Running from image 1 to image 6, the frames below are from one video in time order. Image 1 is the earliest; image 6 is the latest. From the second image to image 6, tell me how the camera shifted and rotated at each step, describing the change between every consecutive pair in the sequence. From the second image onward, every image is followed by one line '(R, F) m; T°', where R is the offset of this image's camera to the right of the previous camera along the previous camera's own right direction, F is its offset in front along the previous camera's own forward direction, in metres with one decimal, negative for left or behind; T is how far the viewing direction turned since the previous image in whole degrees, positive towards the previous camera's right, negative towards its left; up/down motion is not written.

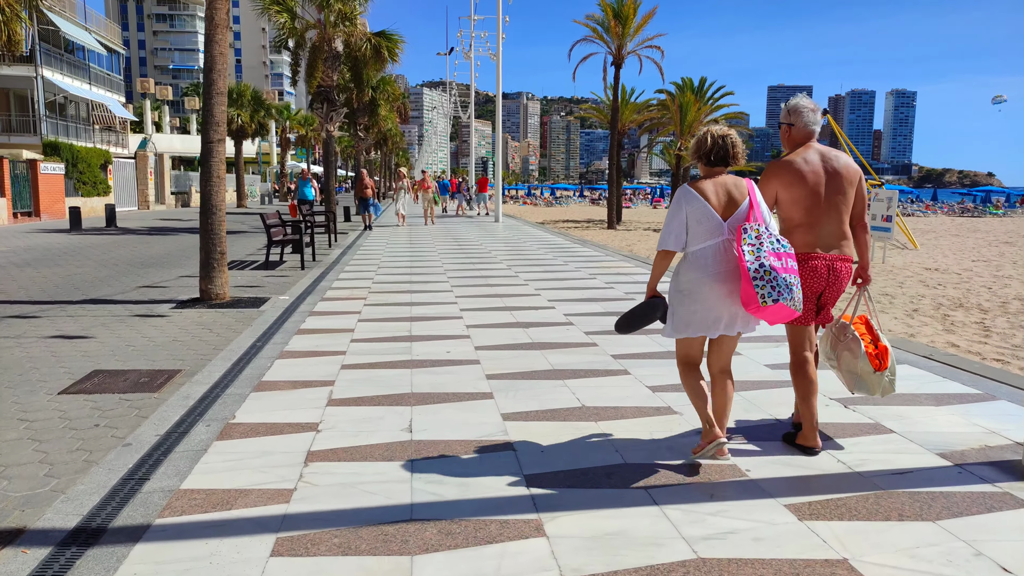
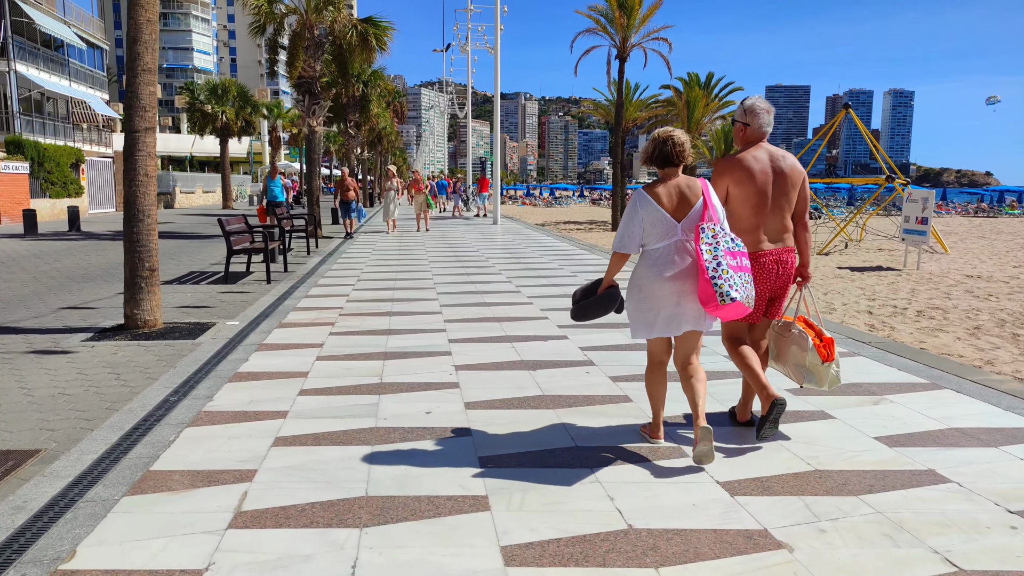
(0.0, +1.7) m; 0°
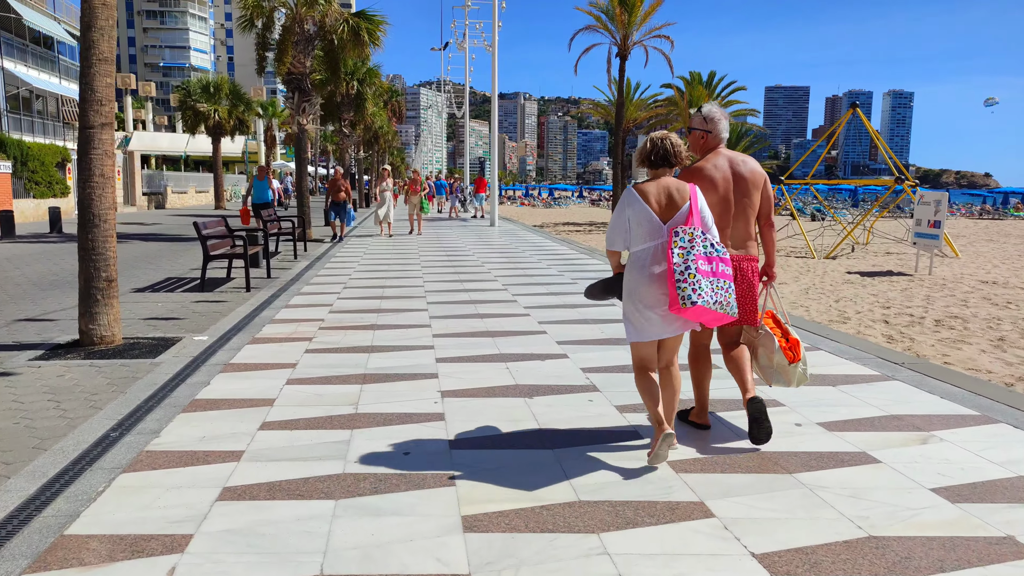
(0.0, +0.6) m; 0°
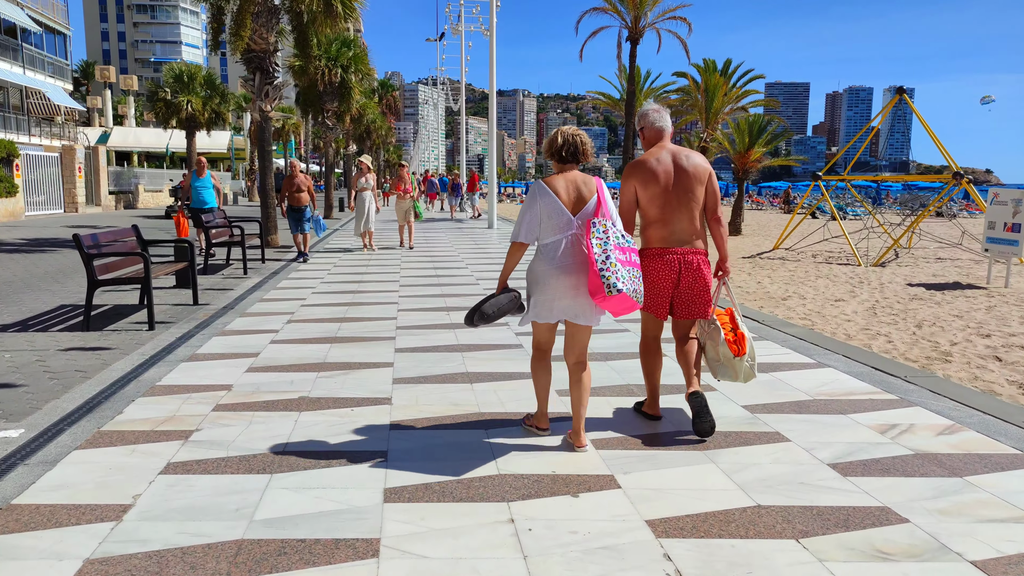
(0.0, +2.6) m; 0°
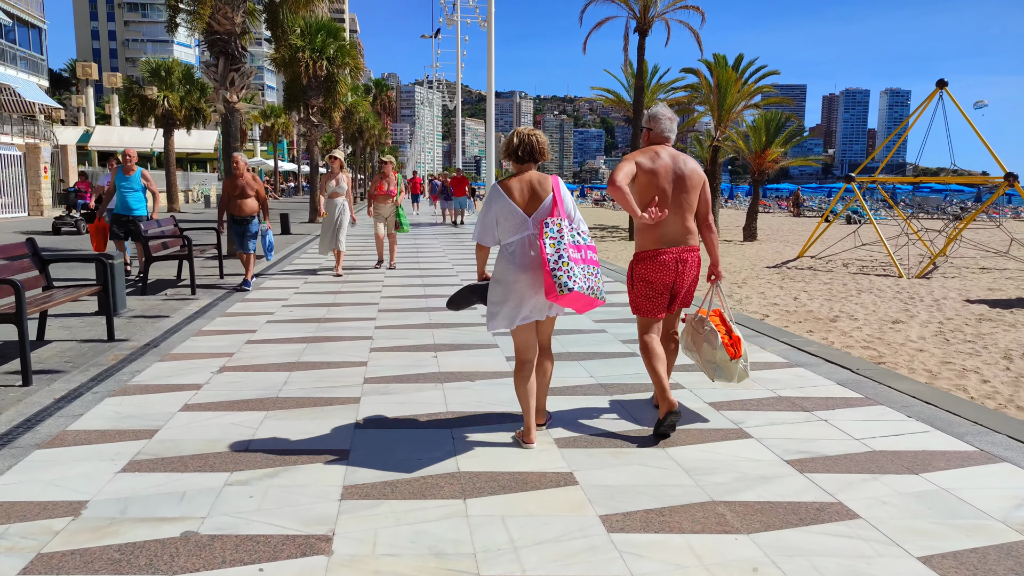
(-0.1, +1.9) m; 0°
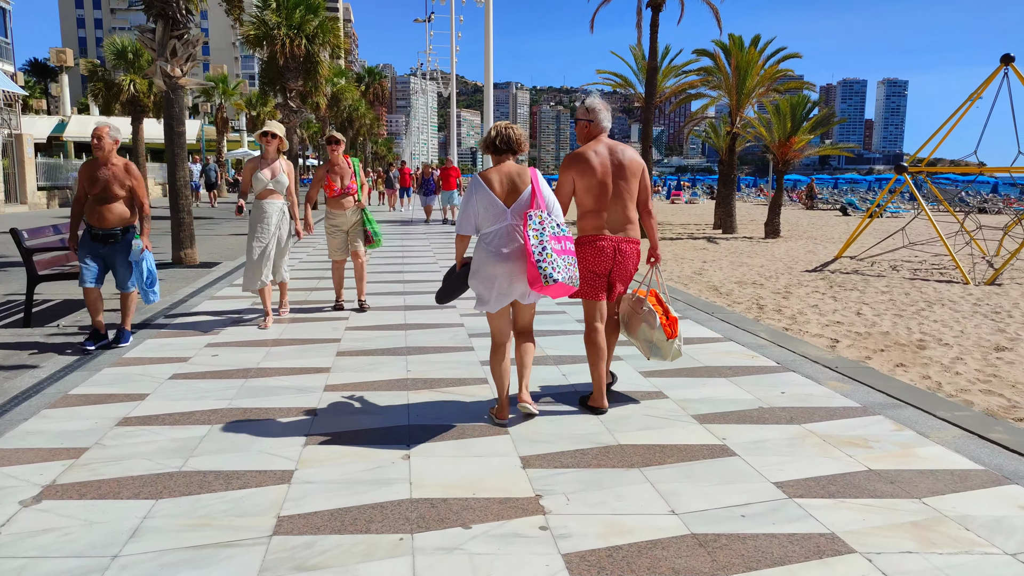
(-0.1, +2.3) m; 0°
